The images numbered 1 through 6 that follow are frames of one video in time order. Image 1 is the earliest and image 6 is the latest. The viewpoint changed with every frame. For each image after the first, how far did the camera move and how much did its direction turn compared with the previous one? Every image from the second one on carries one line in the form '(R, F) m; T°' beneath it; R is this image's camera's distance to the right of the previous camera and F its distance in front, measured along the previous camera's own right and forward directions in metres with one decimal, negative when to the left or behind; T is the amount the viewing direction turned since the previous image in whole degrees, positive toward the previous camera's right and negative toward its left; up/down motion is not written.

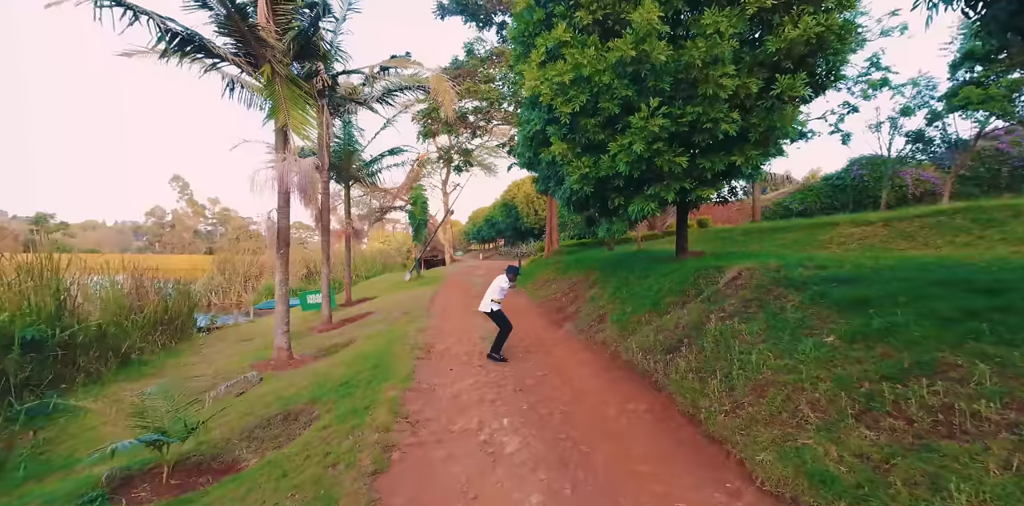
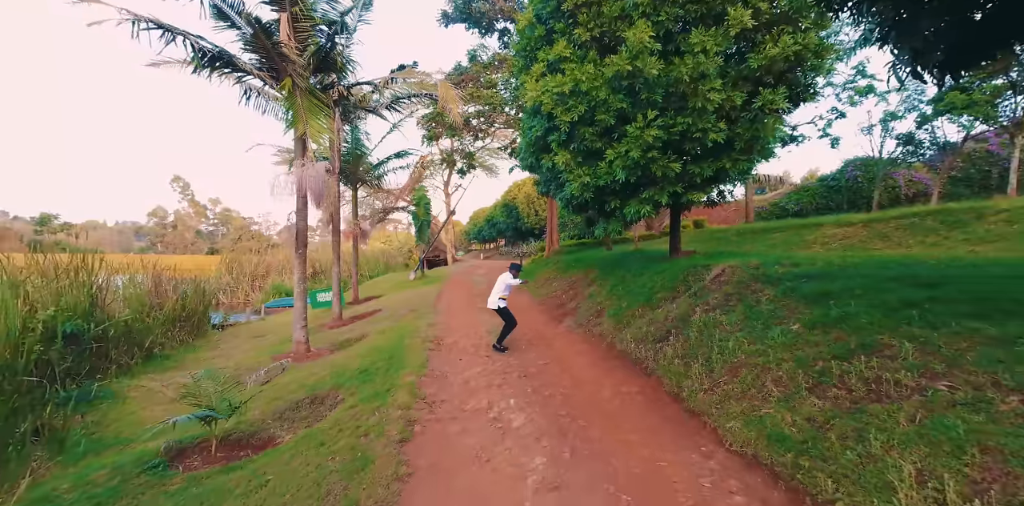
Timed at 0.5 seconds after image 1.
(-0.1, -0.7) m; 0°
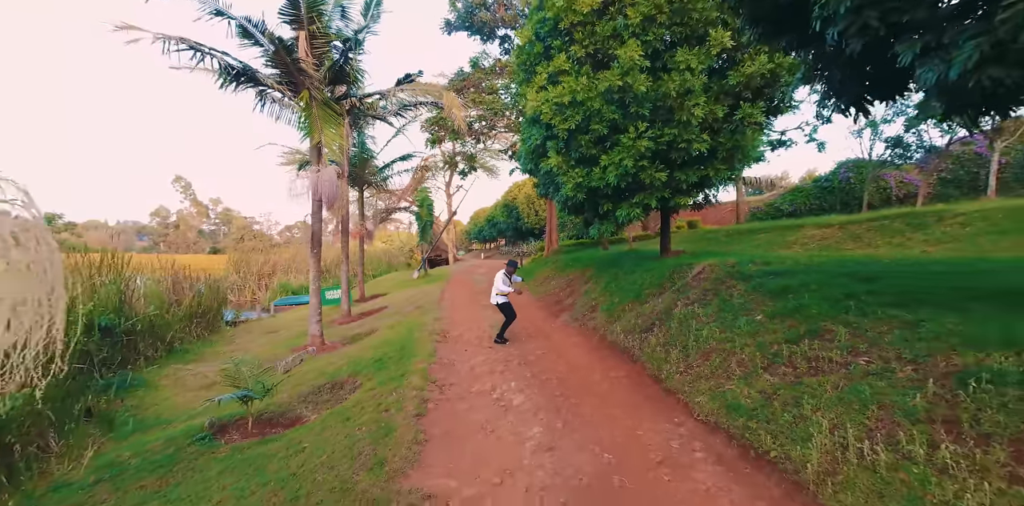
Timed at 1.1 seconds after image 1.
(0.0, -0.8) m; 0°
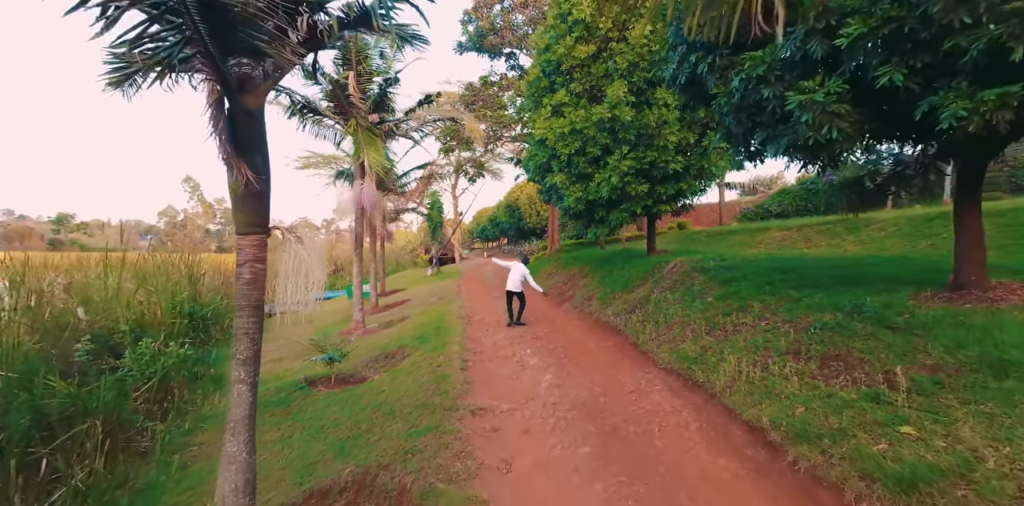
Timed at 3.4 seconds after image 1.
(-0.3, -2.1) m; 0°
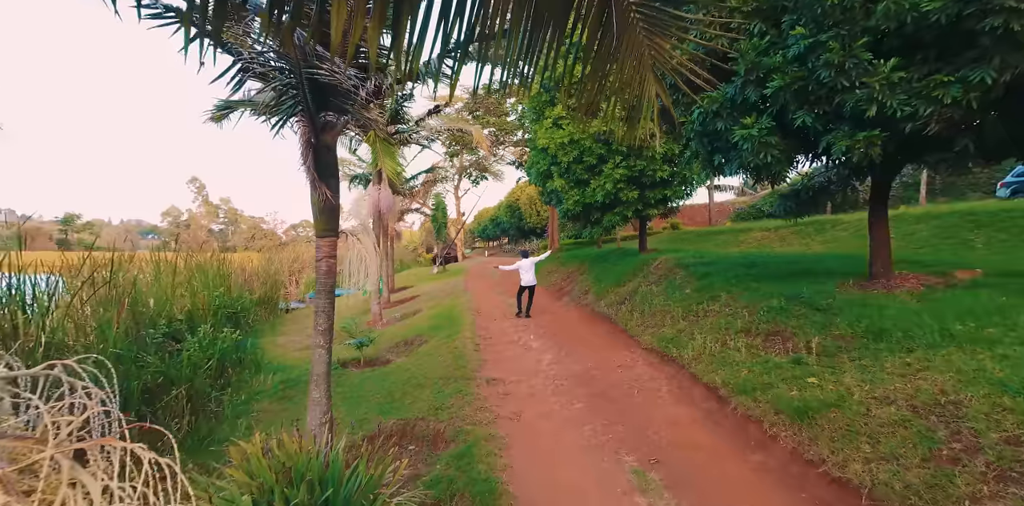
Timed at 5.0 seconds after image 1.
(-0.1, -1.3) m; 0°
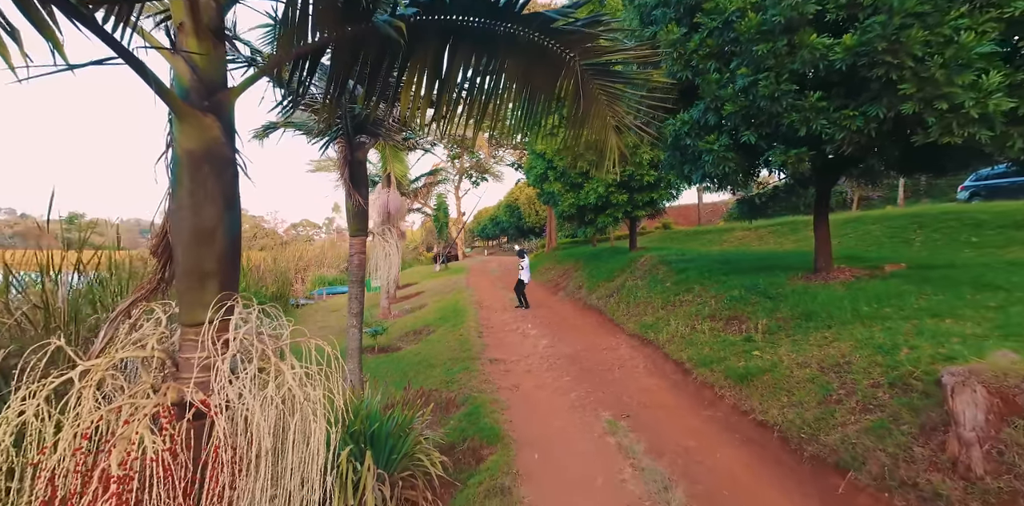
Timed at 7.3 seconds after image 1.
(0.0, -1.1) m; 0°
